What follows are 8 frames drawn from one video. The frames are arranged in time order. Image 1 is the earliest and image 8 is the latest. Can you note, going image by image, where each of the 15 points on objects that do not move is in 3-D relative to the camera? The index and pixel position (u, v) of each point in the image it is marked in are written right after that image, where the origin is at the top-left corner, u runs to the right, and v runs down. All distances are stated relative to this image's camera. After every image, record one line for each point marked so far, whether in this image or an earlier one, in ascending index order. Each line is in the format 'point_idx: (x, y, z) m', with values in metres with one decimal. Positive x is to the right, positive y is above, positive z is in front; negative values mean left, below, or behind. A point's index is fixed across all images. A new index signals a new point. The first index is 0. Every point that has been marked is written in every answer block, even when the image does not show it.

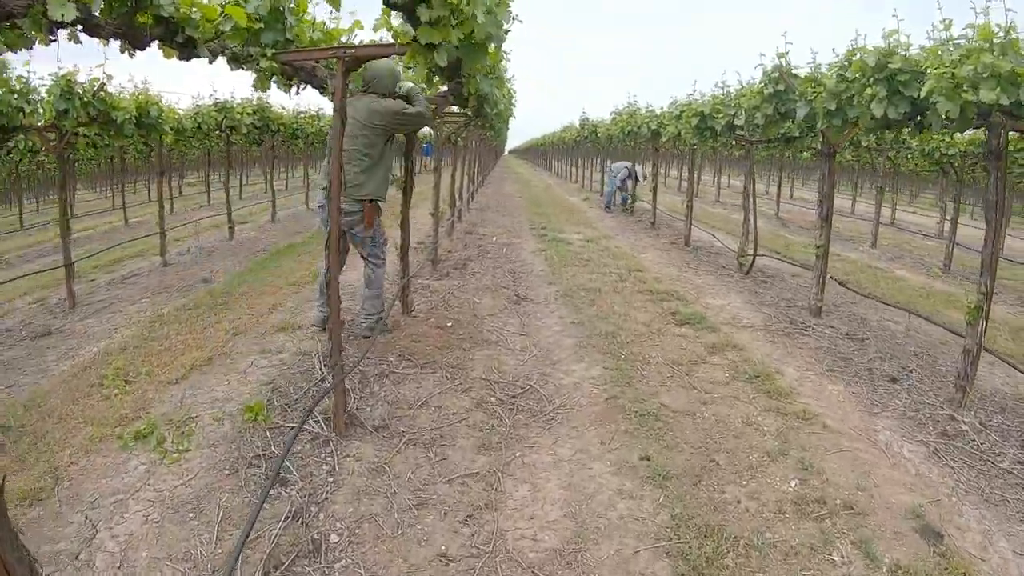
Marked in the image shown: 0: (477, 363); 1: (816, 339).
0: (-0.3, -0.7, +5.8) m
1: (+3.5, -0.6, +7.5) m
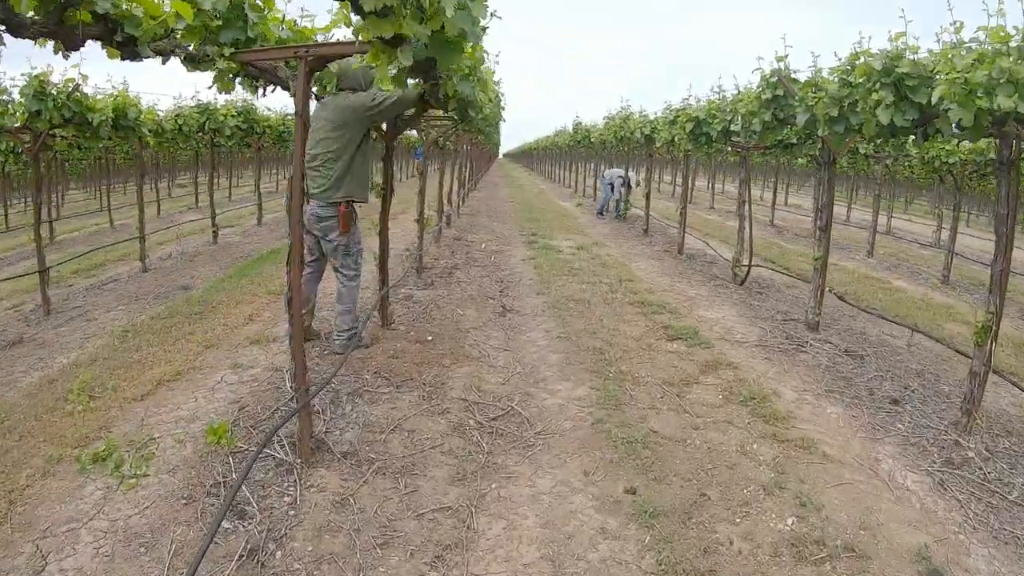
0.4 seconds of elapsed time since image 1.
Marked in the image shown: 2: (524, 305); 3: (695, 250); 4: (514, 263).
0: (-0.5, -0.8, +5.5) m
1: (+3.3, -0.7, +7.2) m
2: (+0.2, -0.2, +8.0) m
3: (+3.7, +0.8, +13.1) m
4: (0.0, +0.4, +10.8) m
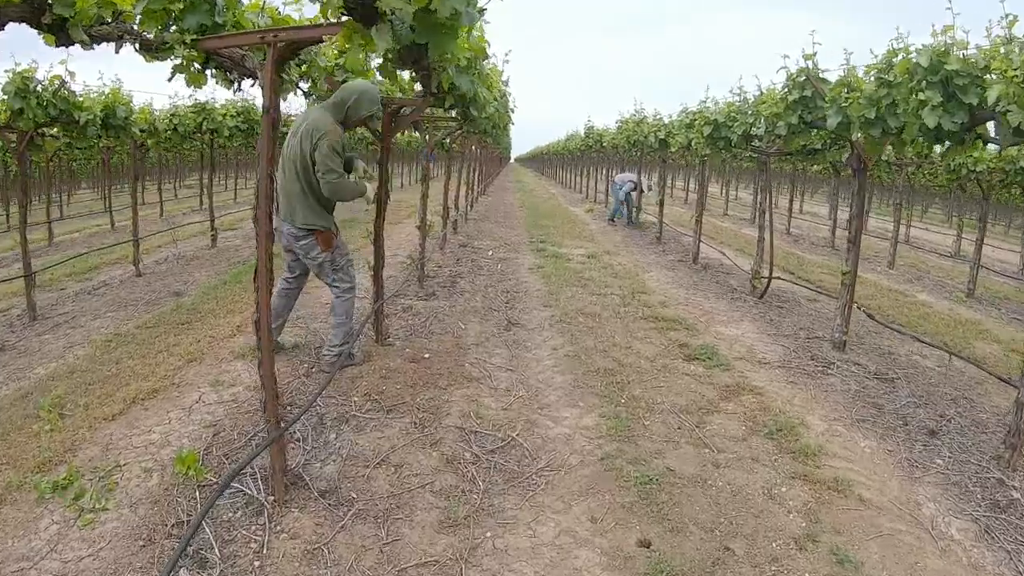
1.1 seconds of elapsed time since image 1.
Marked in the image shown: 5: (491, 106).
0: (-0.4, -0.9, +5.0) m
1: (+3.4, -0.9, +6.7) m
2: (+0.2, -0.3, +7.5) m
3: (+3.9, +0.6, +12.6) m
4: (+0.2, +0.3, +10.3) m
5: (-0.2, +2.0, +6.9) m
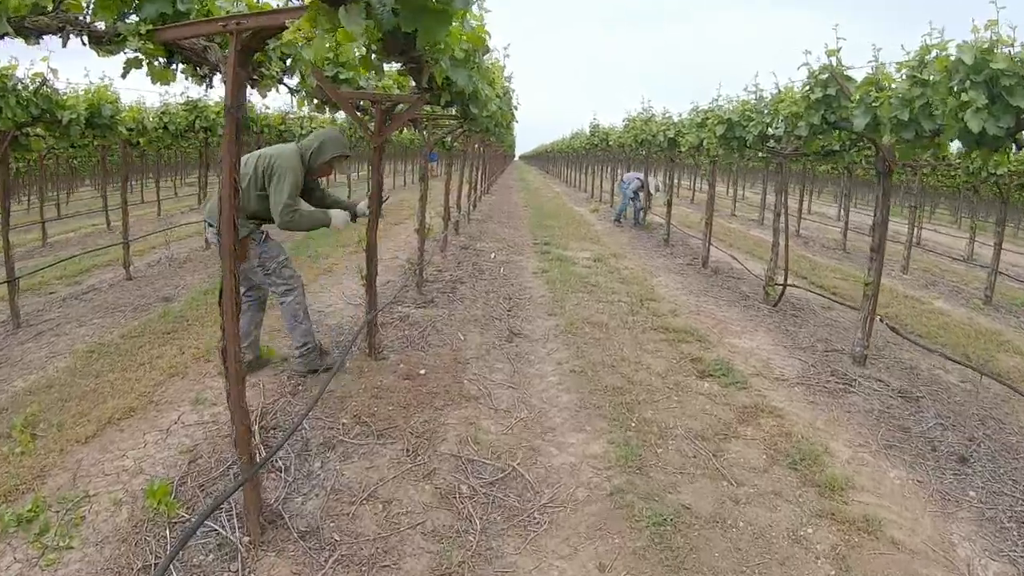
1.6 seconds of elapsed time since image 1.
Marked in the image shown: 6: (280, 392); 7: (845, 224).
0: (-0.4, -1.0, +4.7) m
1: (+3.4, -1.0, +6.3) m
2: (+0.2, -0.4, +7.2) m
3: (+3.9, +0.5, +12.2) m
4: (+0.2, +0.2, +10.0) m
5: (-0.2, +1.9, +6.5) m
6: (-1.9, -0.9, +5.3) m
7: (+9.2, +1.8, +17.9) m
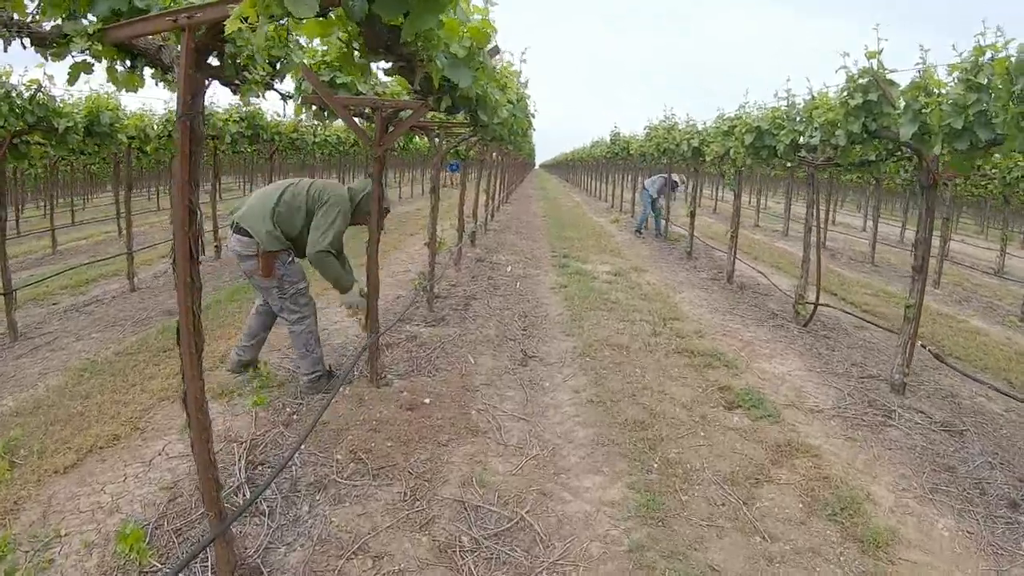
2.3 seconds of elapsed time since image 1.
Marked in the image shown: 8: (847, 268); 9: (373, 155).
0: (-0.4, -1.2, +4.3) m
1: (+3.5, -1.3, +5.8) m
2: (+0.4, -0.6, +6.7) m
3: (+4.2, +0.2, +11.7) m
4: (+0.4, -0.1, +9.5) m
5: (-0.1, +1.7, +6.1) m
6: (-1.8, -1.0, +5.0) m
7: (+9.6, +1.4, +17.3) m
8: (+7.8, +0.5, +15.2) m
9: (-1.0, +1.0, +4.6) m
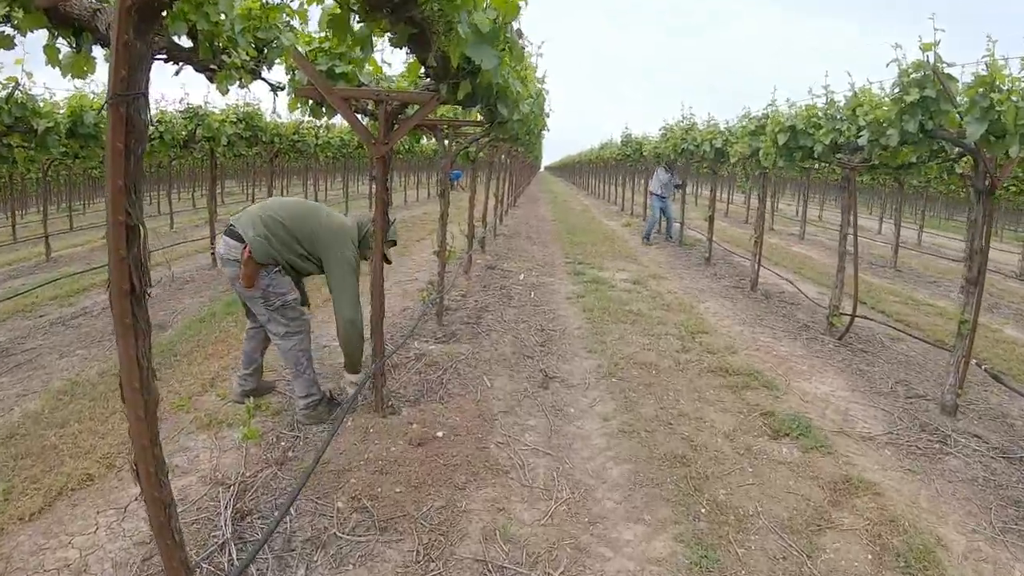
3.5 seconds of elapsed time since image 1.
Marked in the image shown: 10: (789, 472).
0: (-0.2, -1.3, +3.7) m
1: (+3.6, -1.4, +5.2) m
2: (+0.5, -0.8, +6.2) m
3: (+4.4, 0.0, +11.1) m
4: (+0.6, -0.2, +9.0) m
5: (+0.1, +1.5, +5.6) m
6: (-1.7, -1.2, +4.4) m
7: (+9.8, +1.2, +16.7) m
8: (+8.0, +0.3, +14.6) m
9: (-0.8, +0.8, +4.1) m
10: (+1.9, -1.2, +4.4) m
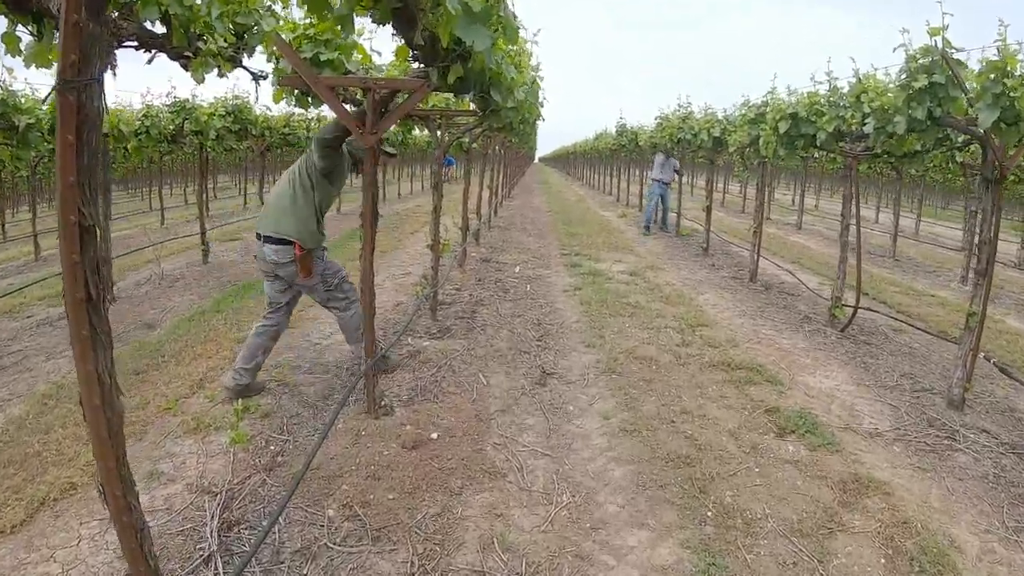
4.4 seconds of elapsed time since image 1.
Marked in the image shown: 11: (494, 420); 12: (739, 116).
0: (-0.2, -1.3, +3.5) m
1: (+3.6, -1.3, +5.0) m
2: (+0.5, -0.7, +6.0) m
3: (+4.3, +0.2, +11.0) m
4: (+0.5, -0.1, +8.8) m
5: (+0.1, +1.6, +5.4) m
6: (-1.7, -1.2, +4.3) m
7: (+9.7, +1.5, +16.5) m
8: (+7.9, +0.6, +14.5) m
9: (-0.9, +0.8, +3.9) m
10: (+1.9, -1.2, +4.3) m
11: (-0.1, -1.0, +4.7) m
12: (+3.4, +2.6, +9.7) m
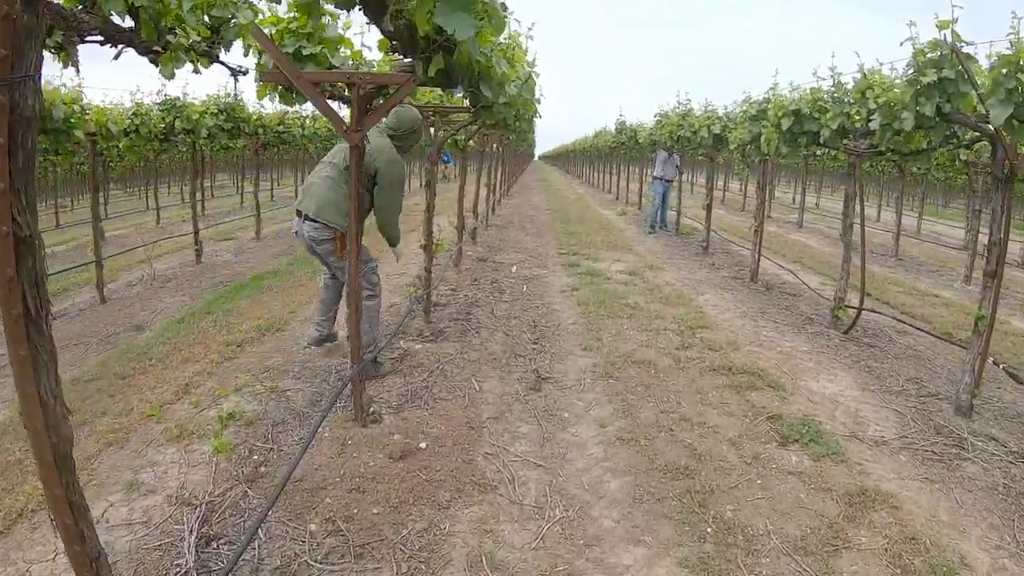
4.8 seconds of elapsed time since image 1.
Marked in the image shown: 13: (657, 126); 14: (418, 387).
0: (-0.3, -1.3, +3.4) m
1: (+3.6, -1.3, +4.9) m
2: (+0.5, -0.7, +5.9) m
3: (+4.3, +0.2, +10.8) m
4: (+0.5, -0.1, +8.7) m
5: (0.0, +1.6, +5.2) m
6: (-1.7, -1.2, +4.1) m
7: (+9.7, +1.5, +16.4) m
8: (+7.9, +0.6, +14.3) m
9: (-0.9, +0.8, +3.7) m
10: (+1.8, -1.2, +4.1) m
11: (-0.2, -1.0, +4.6) m
12: (+3.3, +2.6, +9.5) m
13: (+3.7, +4.2, +16.8) m
14: (-0.8, -0.8, +5.2) m
